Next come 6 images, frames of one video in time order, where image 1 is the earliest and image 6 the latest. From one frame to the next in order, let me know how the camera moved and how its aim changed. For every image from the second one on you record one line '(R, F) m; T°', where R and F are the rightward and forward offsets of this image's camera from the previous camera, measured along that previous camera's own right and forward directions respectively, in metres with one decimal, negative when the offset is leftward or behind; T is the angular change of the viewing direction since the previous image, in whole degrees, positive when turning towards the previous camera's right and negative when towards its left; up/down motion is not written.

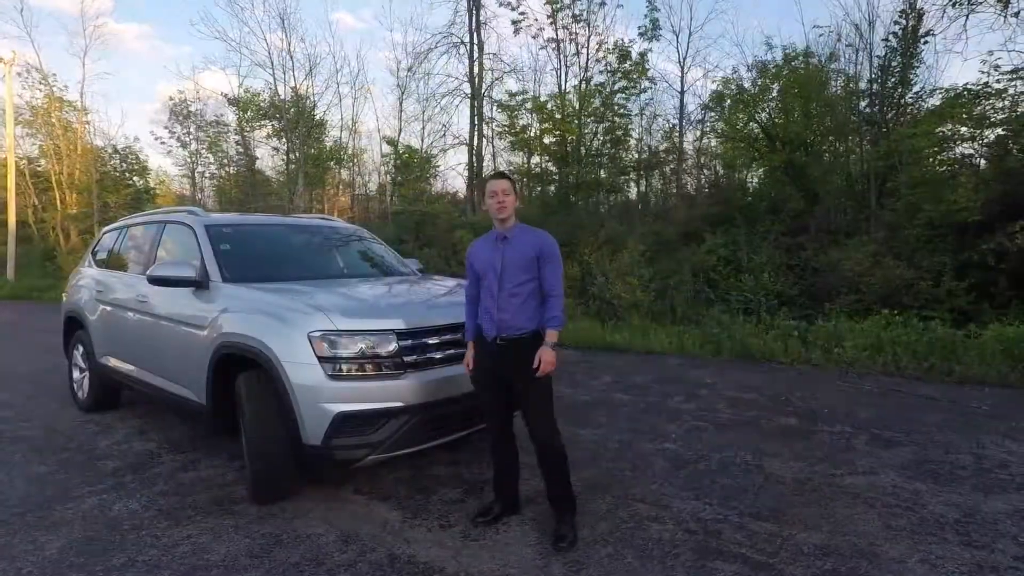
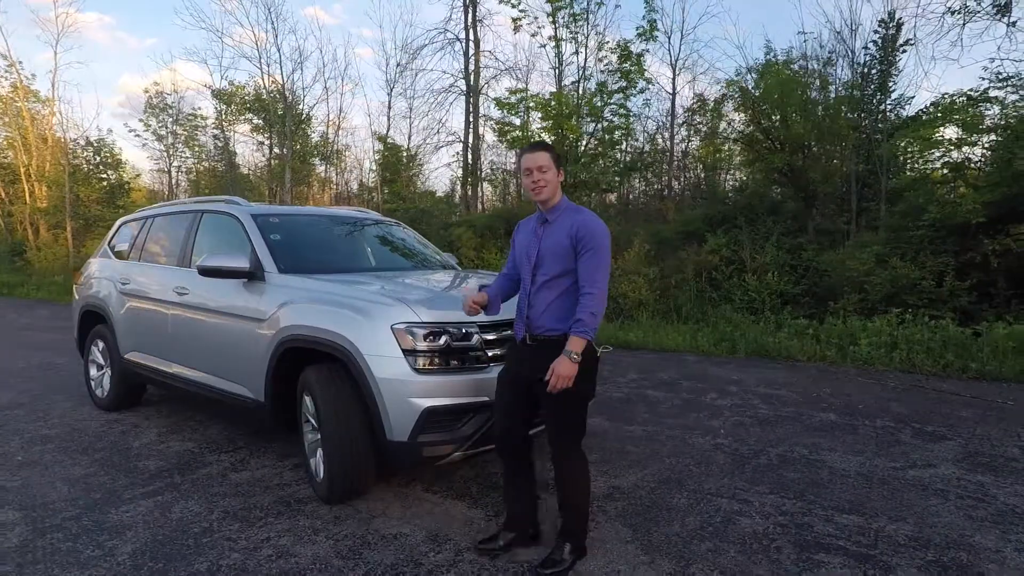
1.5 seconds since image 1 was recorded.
(-0.7, +0.1) m; +3°
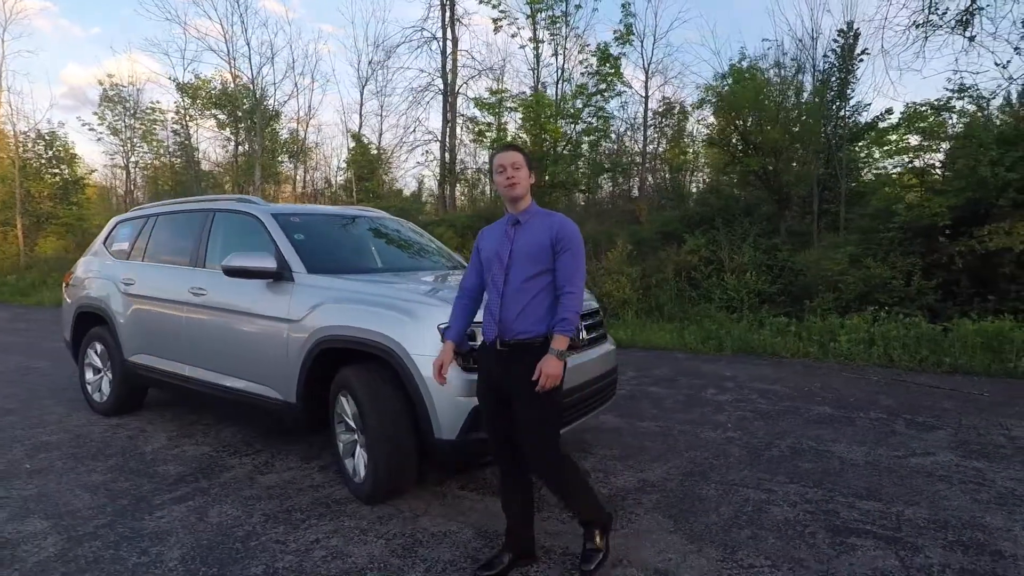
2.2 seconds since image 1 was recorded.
(-0.5, -0.1) m; +4°
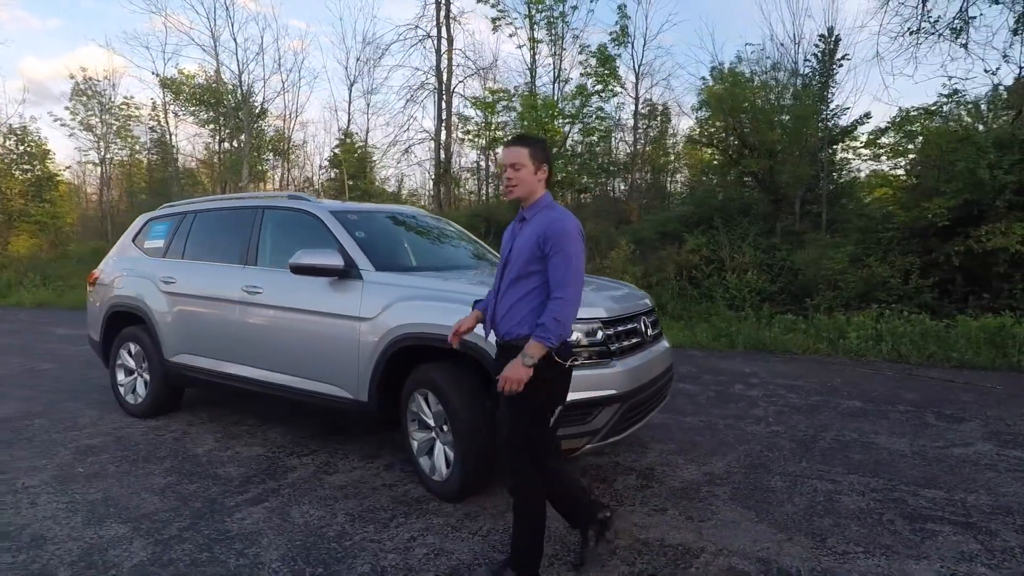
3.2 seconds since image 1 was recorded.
(-0.7, 0.0) m; +3°
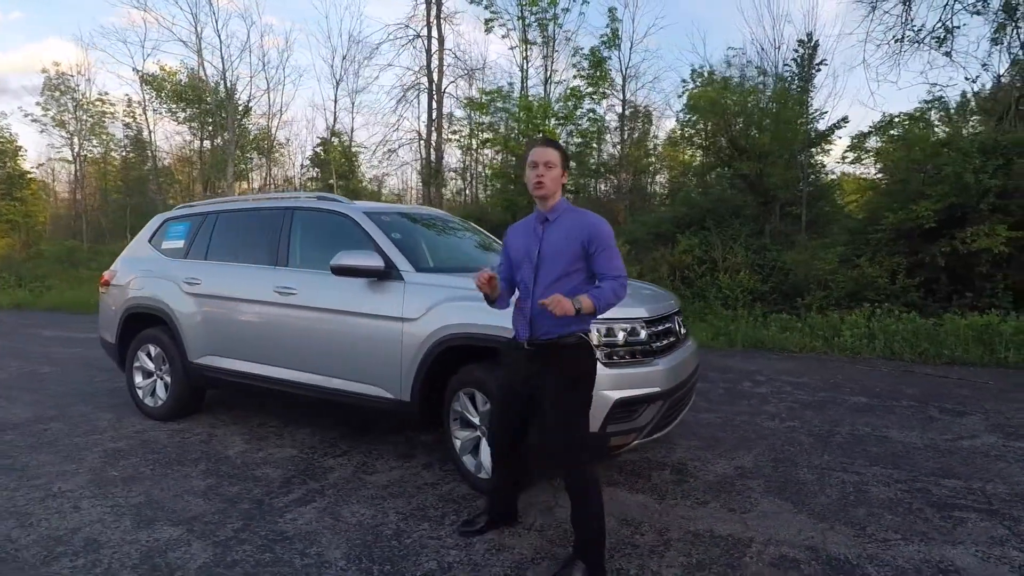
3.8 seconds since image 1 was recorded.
(-0.5, -0.1) m; +2°
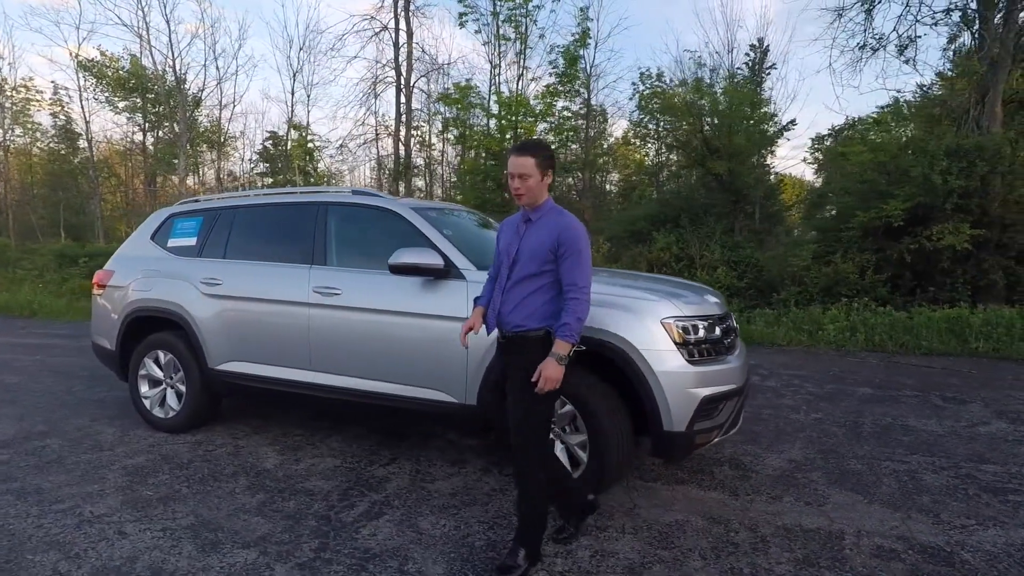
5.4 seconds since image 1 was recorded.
(-0.8, +0.2) m; +5°
